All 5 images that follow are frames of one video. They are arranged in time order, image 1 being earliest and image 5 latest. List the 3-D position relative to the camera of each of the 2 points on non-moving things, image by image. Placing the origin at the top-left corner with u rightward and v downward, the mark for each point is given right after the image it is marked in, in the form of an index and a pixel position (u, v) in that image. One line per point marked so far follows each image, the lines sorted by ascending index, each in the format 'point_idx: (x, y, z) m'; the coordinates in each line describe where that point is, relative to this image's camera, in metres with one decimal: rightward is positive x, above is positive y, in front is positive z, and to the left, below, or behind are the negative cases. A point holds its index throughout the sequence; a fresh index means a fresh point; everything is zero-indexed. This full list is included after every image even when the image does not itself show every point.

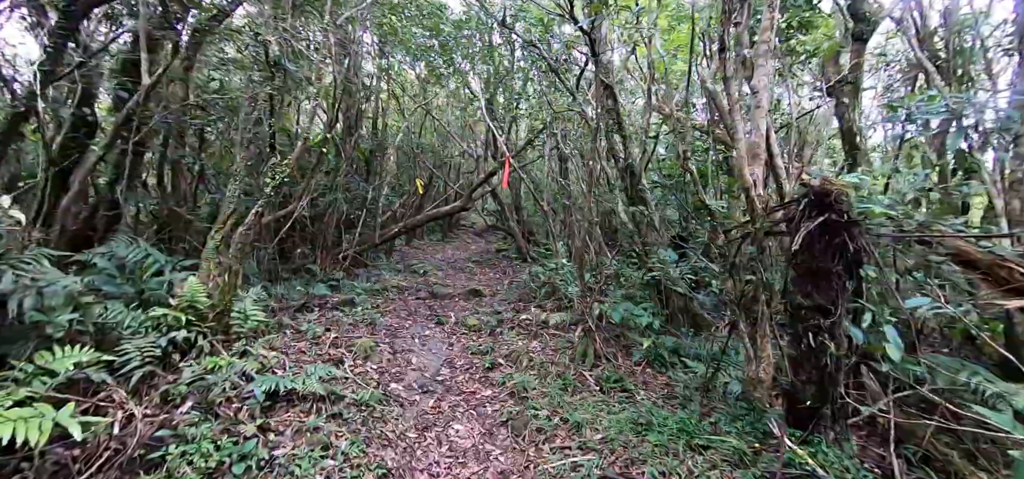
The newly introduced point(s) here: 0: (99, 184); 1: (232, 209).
0: (-4.1, +0.5, +4.2) m
1: (-2.2, +0.2, +3.3) m
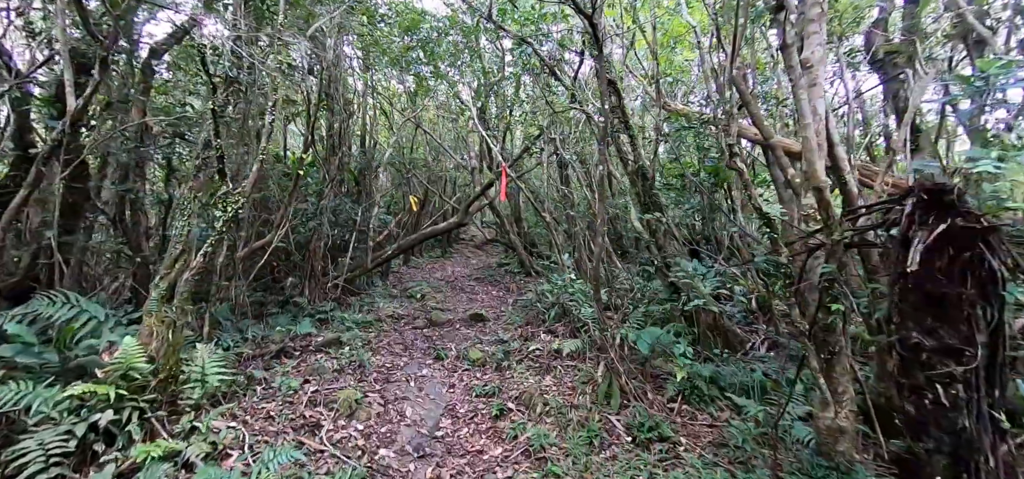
0: (-4.1, +0.1, +3.6) m
1: (-2.2, -0.1, +2.8) m
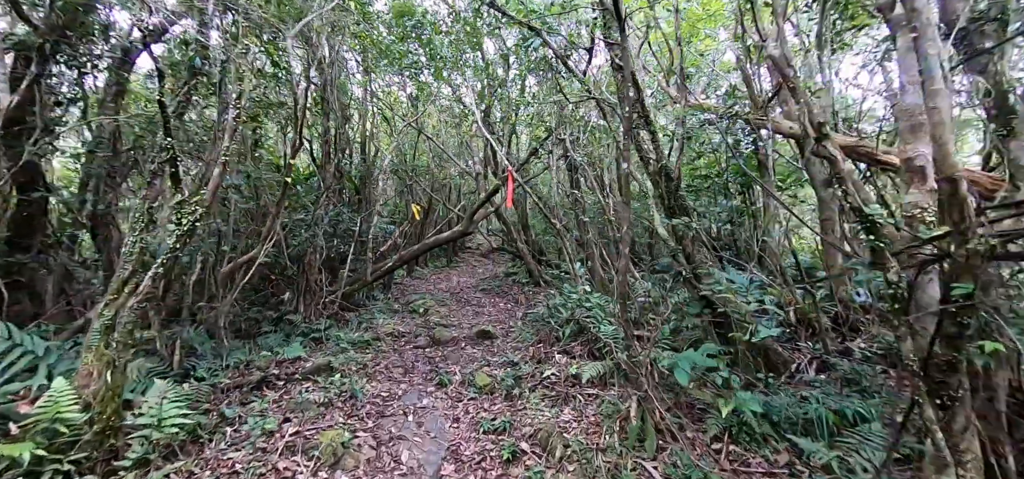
0: (-4.0, -0.1, +3.3) m
1: (-2.1, -0.2, +2.4) m
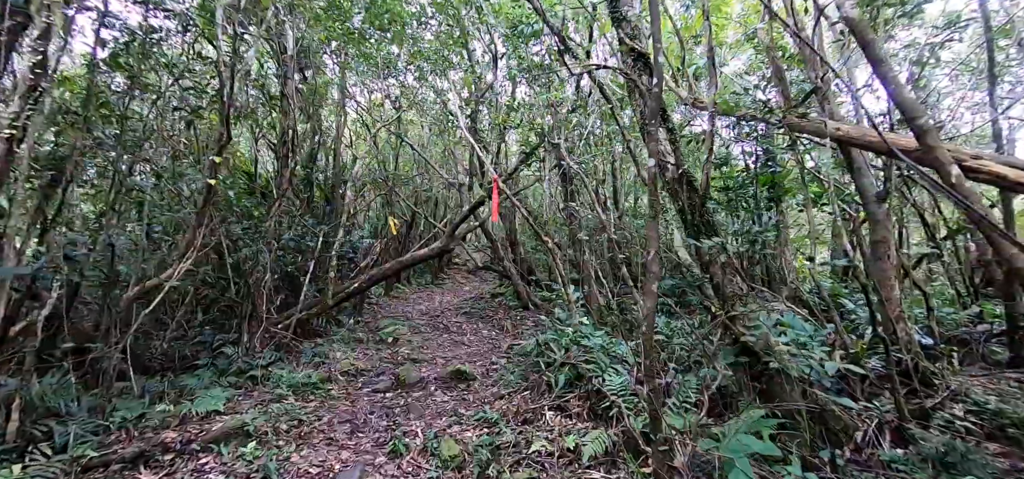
0: (-4.1, -0.1, +2.3) m
1: (-2.3, -0.3, +1.5) m
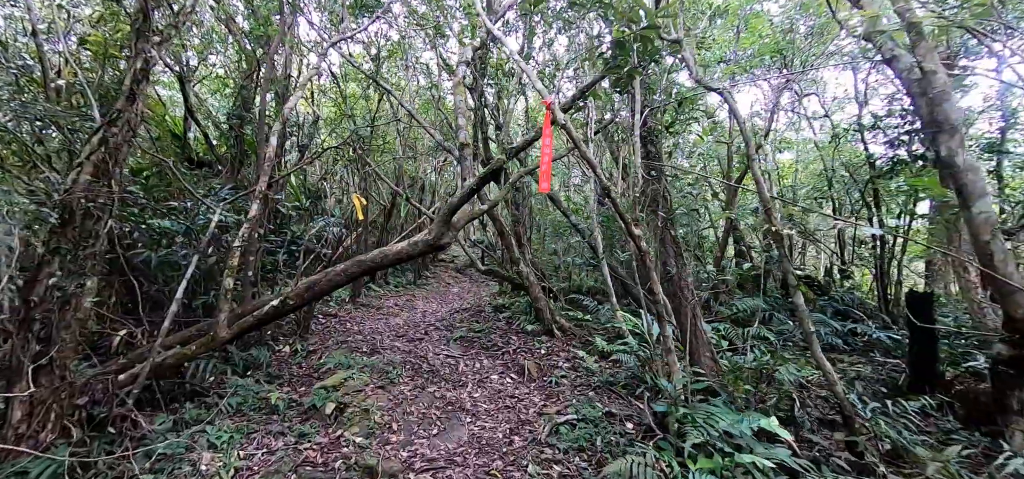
0: (-3.7, +0.1, -0.4) m
1: (-1.7, -0.1, -1.1) m
